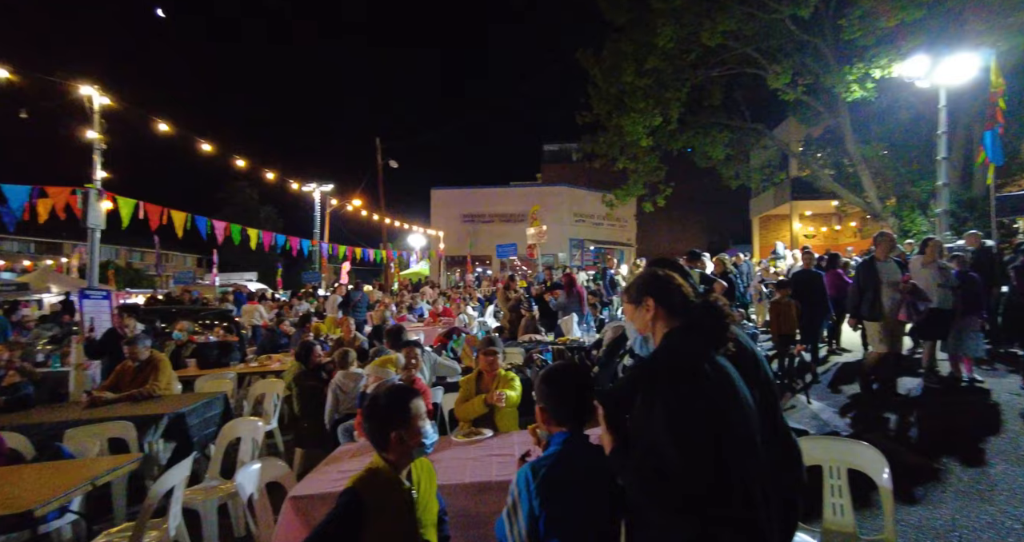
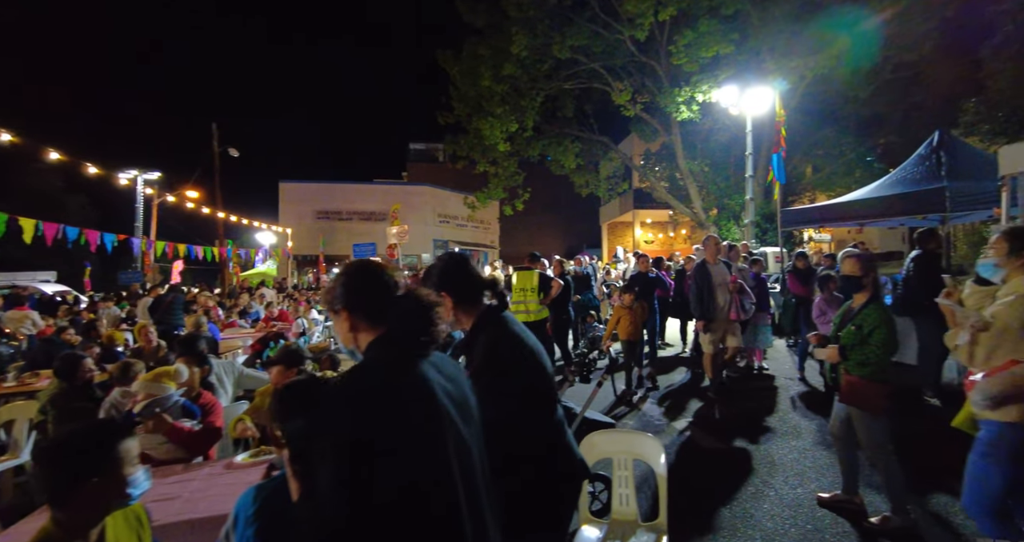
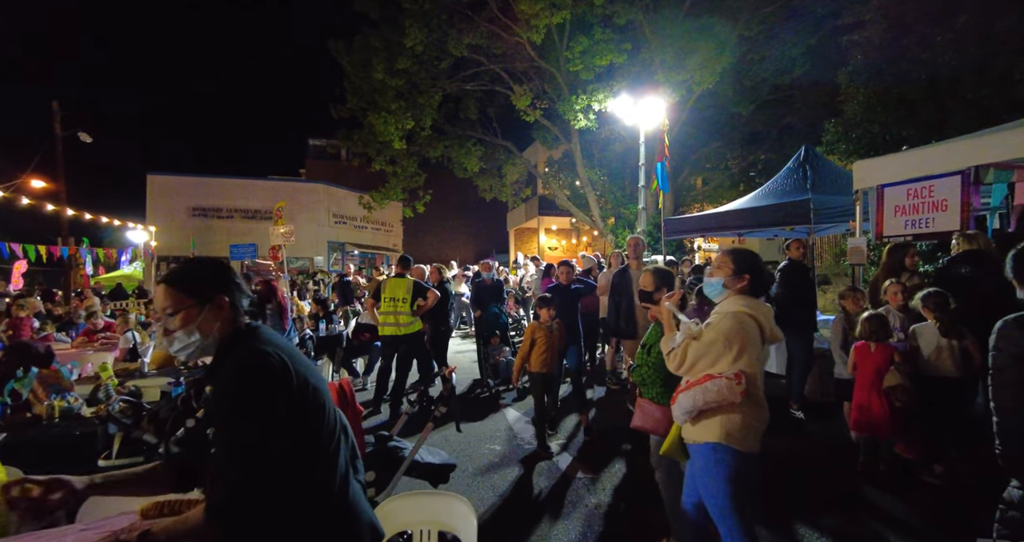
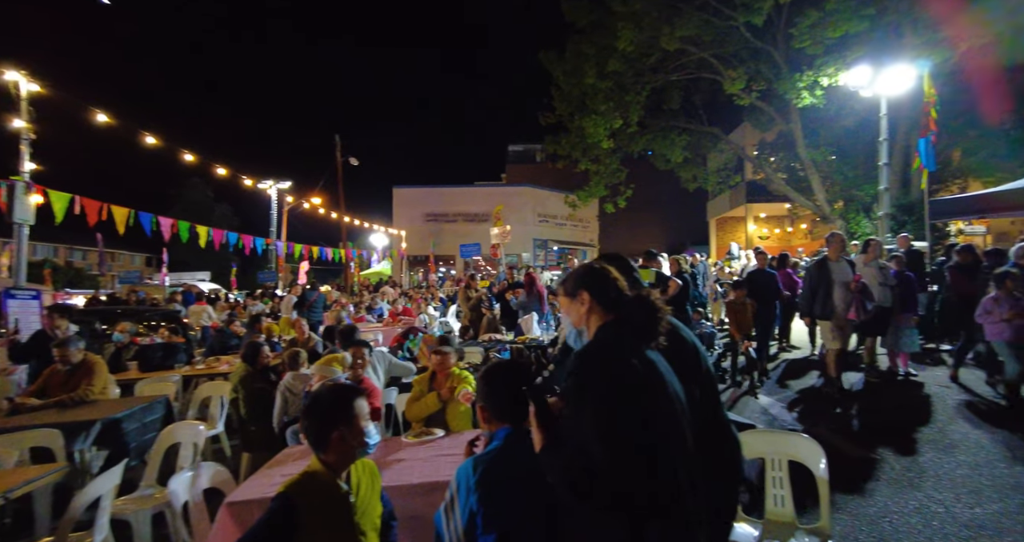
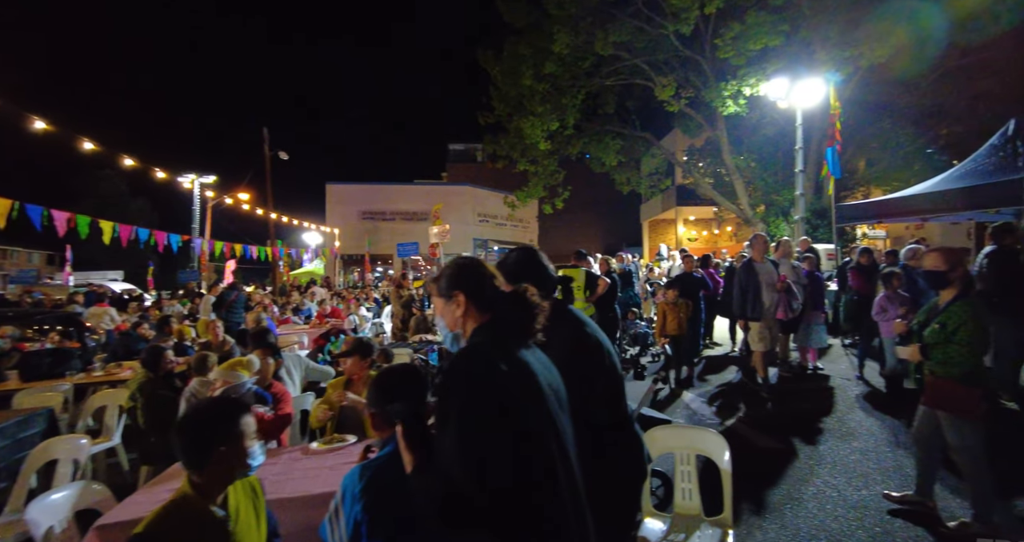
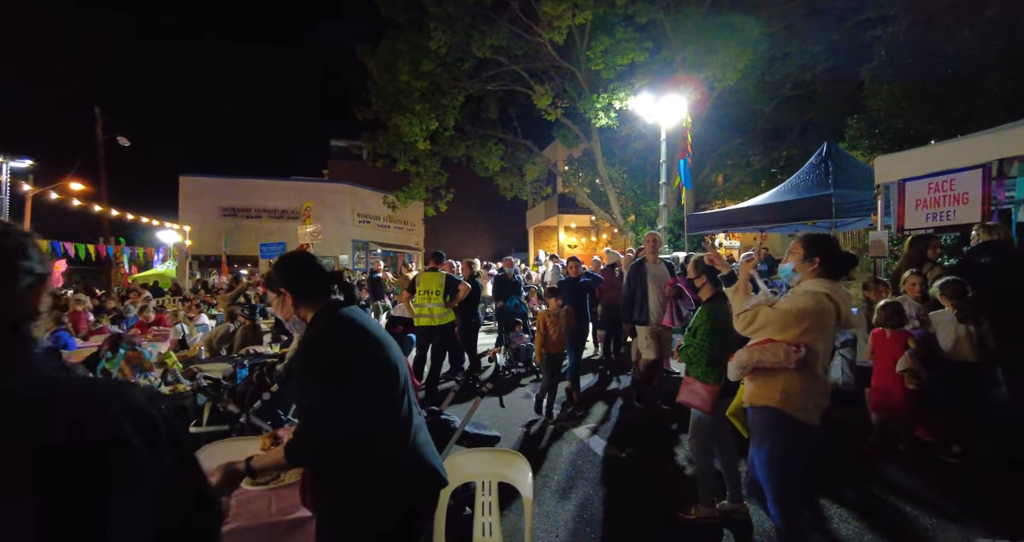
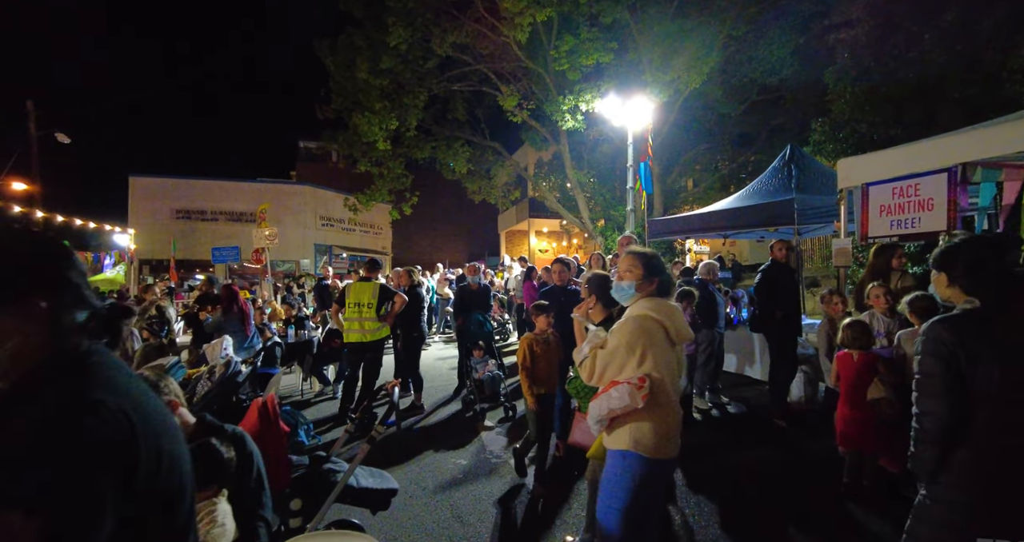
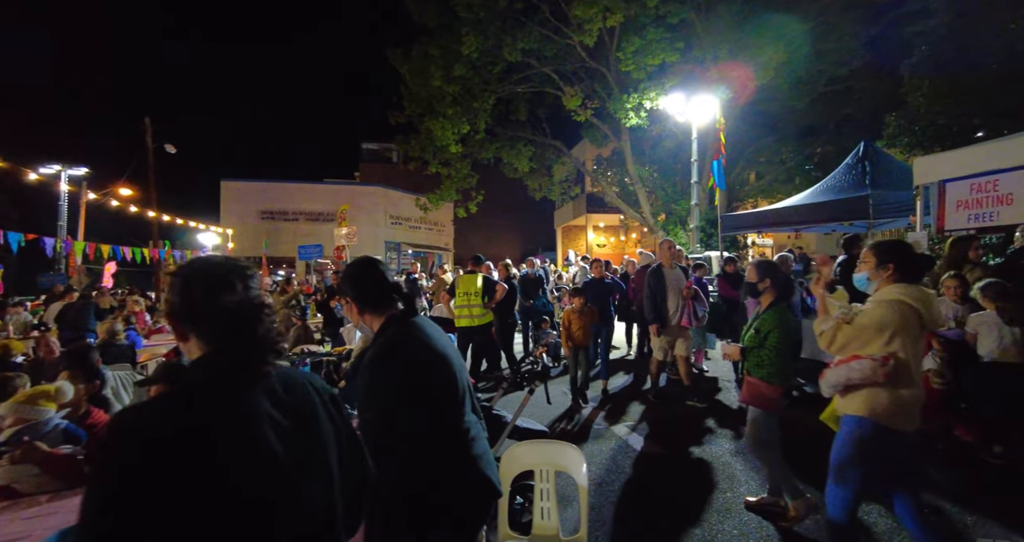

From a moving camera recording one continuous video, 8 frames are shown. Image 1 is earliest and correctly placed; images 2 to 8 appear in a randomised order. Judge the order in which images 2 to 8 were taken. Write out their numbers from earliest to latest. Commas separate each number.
4, 5, 2, 8, 6, 3, 7
